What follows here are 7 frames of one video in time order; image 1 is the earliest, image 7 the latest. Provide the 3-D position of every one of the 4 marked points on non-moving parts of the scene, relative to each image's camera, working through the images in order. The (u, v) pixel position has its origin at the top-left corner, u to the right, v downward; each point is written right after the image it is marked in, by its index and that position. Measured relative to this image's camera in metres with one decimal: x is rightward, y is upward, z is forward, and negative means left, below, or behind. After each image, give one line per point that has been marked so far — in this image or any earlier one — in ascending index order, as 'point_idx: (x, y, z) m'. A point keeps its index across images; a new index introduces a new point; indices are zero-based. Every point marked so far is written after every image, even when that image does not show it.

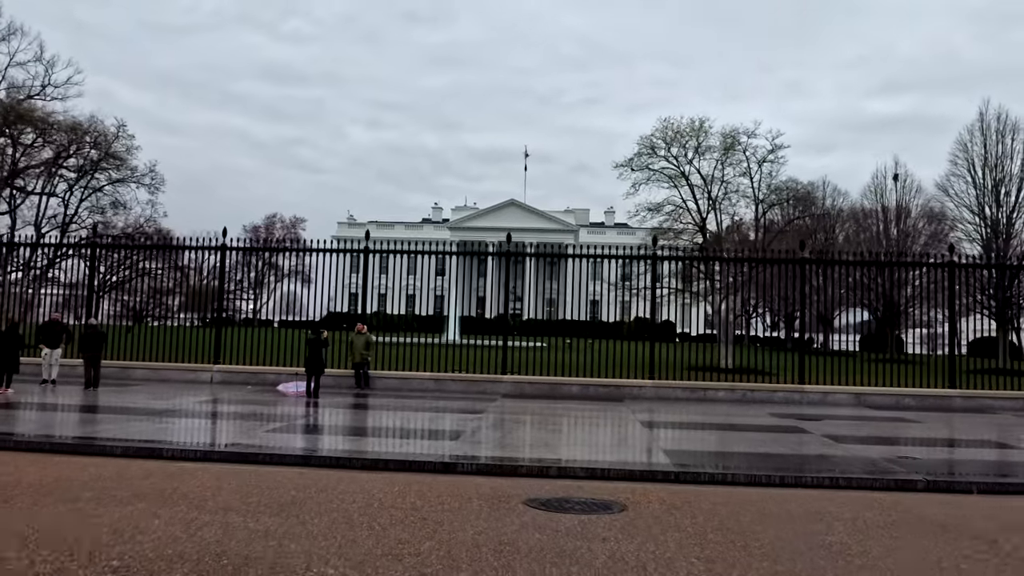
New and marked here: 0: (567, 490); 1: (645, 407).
0: (+0.5, -1.7, +6.2) m
1: (+2.4, -2.1, +13.5) m
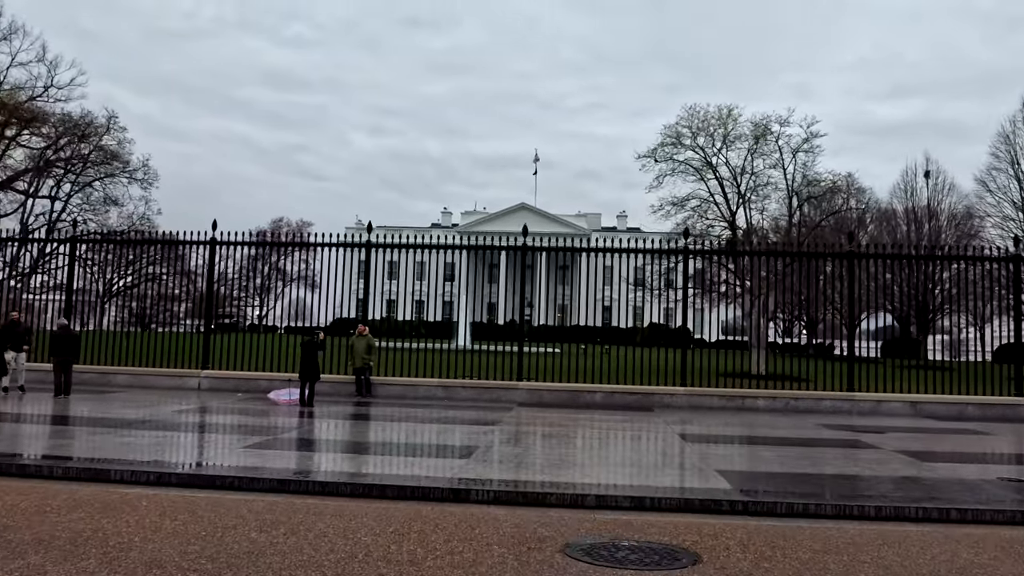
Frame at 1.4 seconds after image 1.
0: (+0.6, -1.5, +4.8) m
1: (+2.7, -2.1, +12.0) m
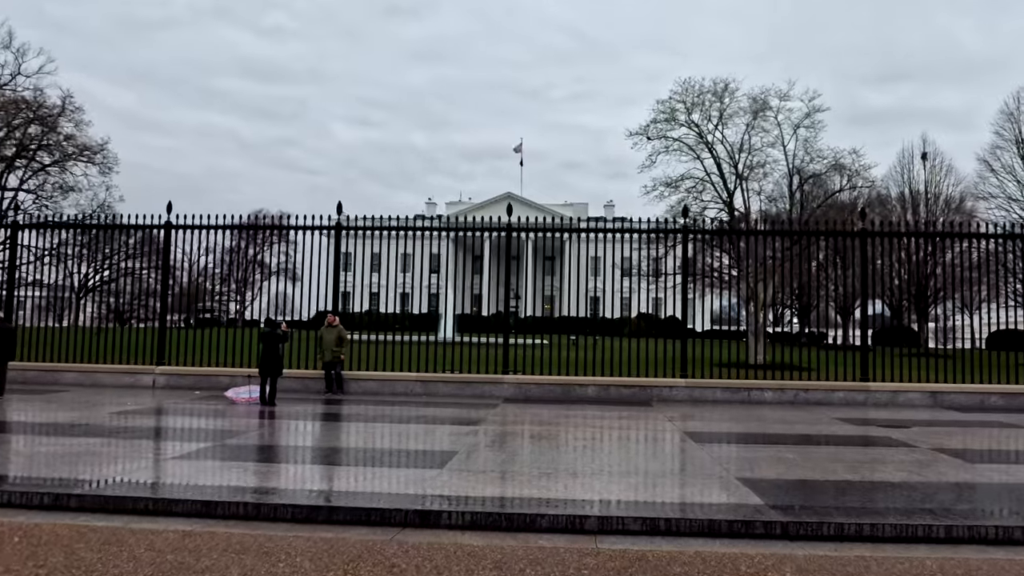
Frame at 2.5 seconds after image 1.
0: (+0.5, -1.4, +3.7) m
1: (+2.4, -1.8, +11.0) m
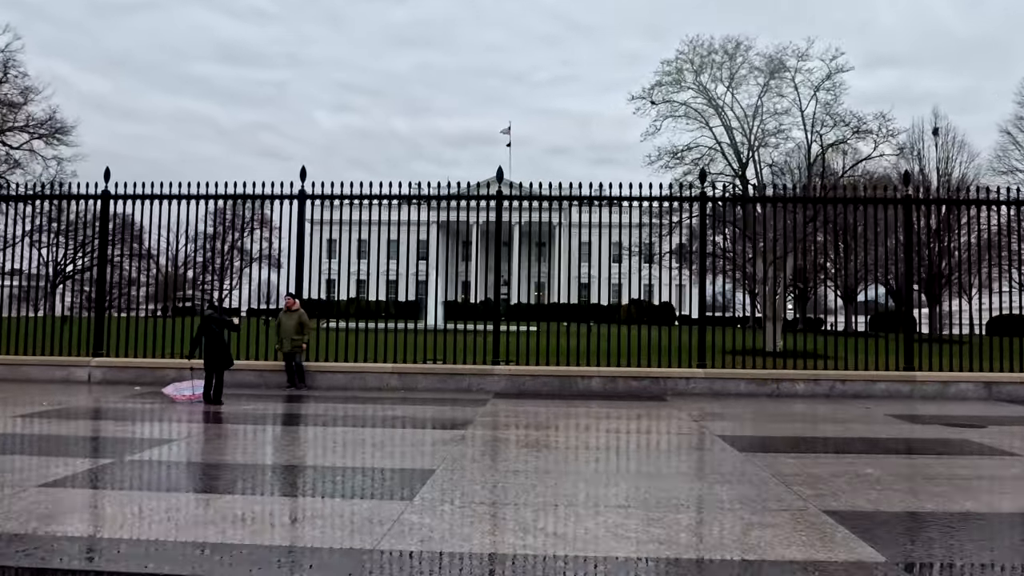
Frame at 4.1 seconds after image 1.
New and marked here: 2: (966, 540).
0: (+0.6, -1.2, +2.0) m
1: (+2.3, -1.5, +9.4) m
2: (+2.3, -1.2, +3.7) m
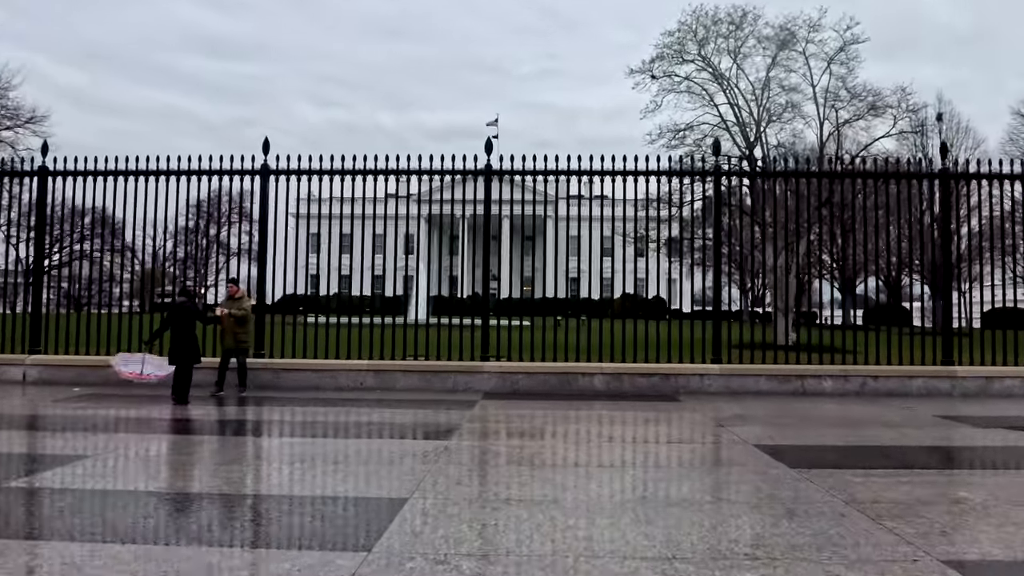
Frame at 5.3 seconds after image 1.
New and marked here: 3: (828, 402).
0: (+0.6, -1.1, +0.8) m
1: (+2.3, -1.3, +8.2) m
2: (+2.3, -1.1, +2.6) m
3: (+3.6, -1.3, +8.7) m
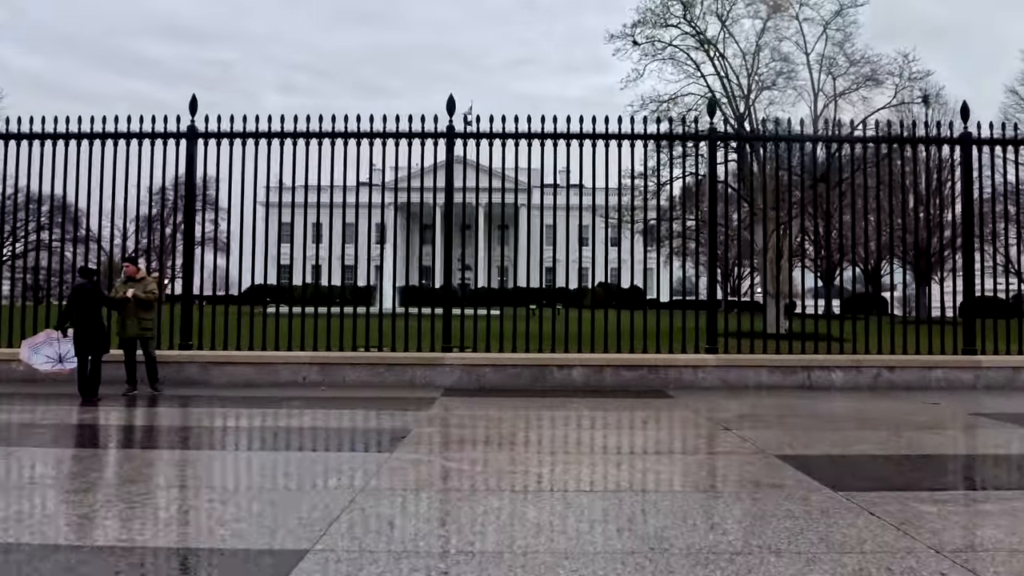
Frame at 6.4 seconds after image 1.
0: (+0.5, -0.9, -0.4) m
1: (+1.9, -1.1, +7.0) m
2: (+2.1, -1.0, +1.4) m
3: (+3.3, -1.1, +7.6) m
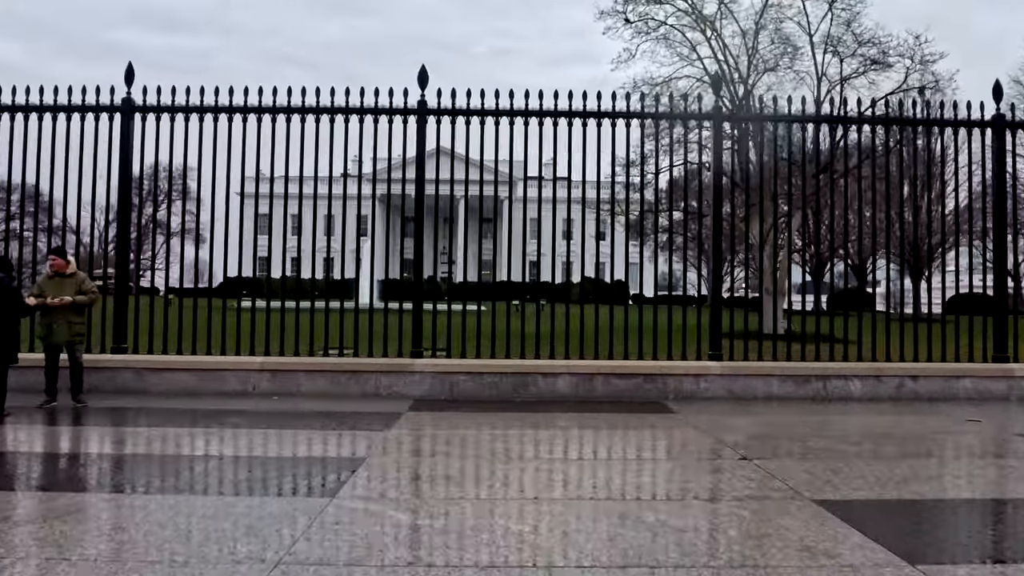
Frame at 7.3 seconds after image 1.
0: (+0.5, -1.0, -1.3) m
1: (+1.7, -1.1, +6.1) m
2: (+2.1, -1.0, +0.5) m
3: (+3.1, -1.1, +6.7) m
